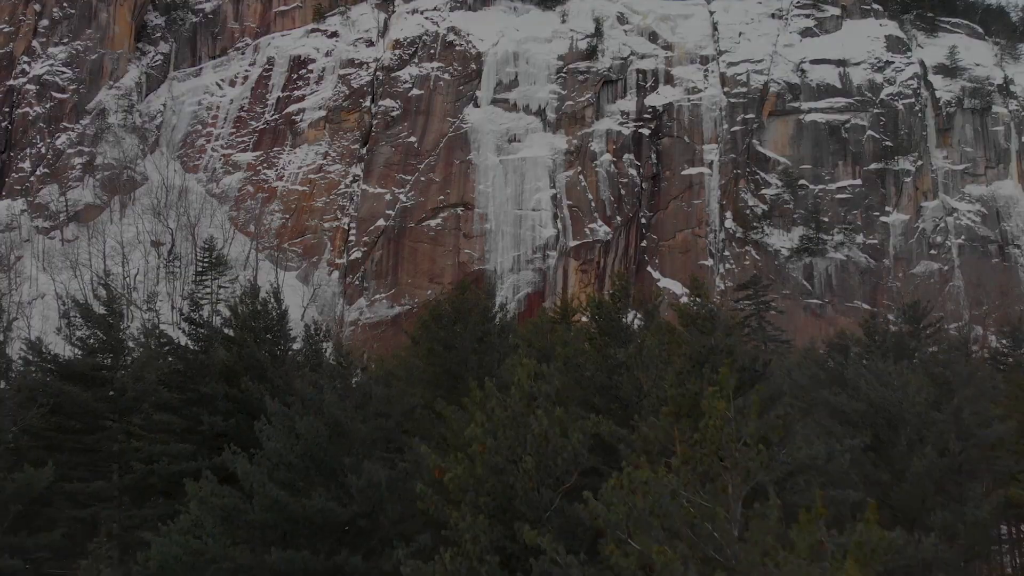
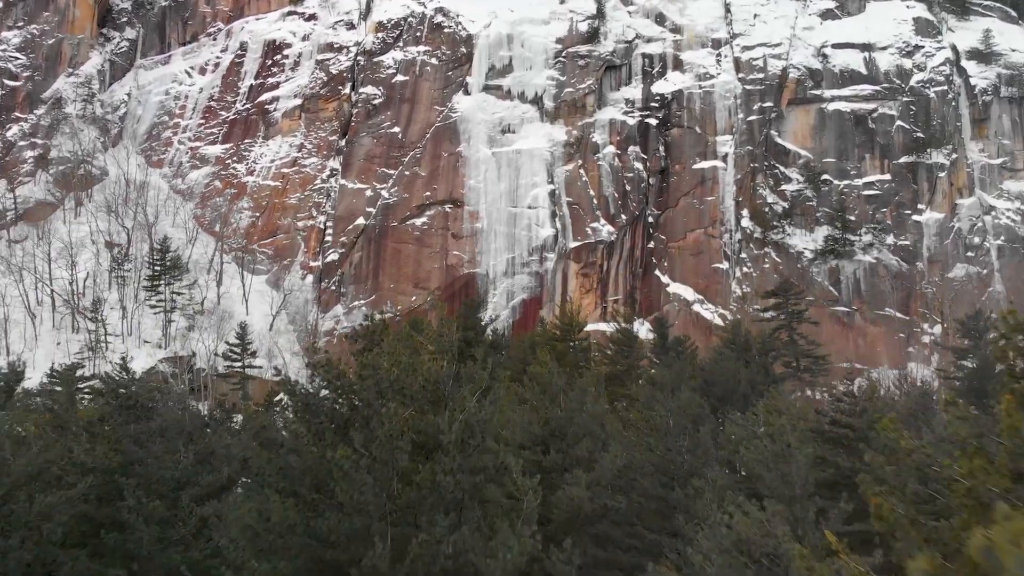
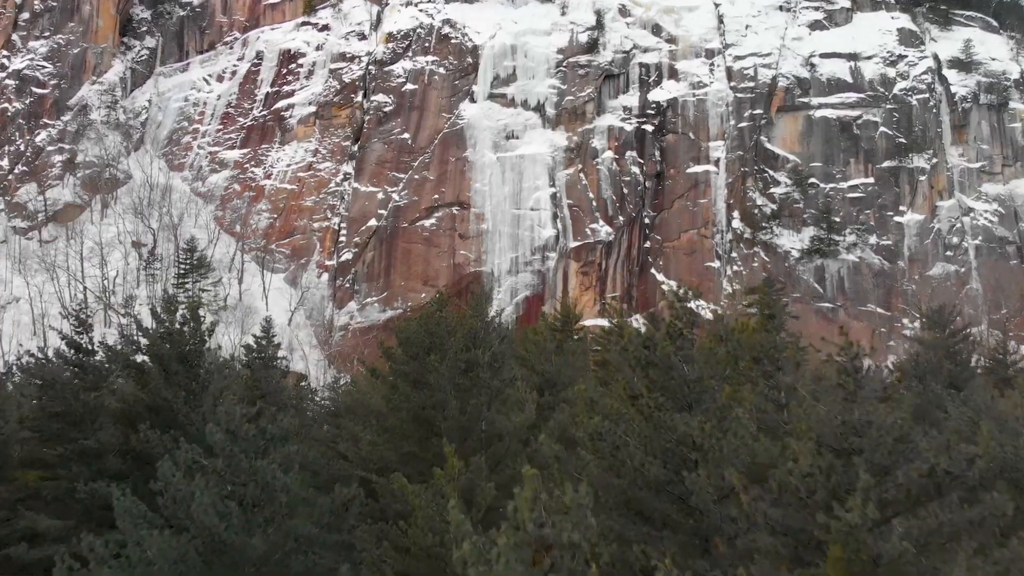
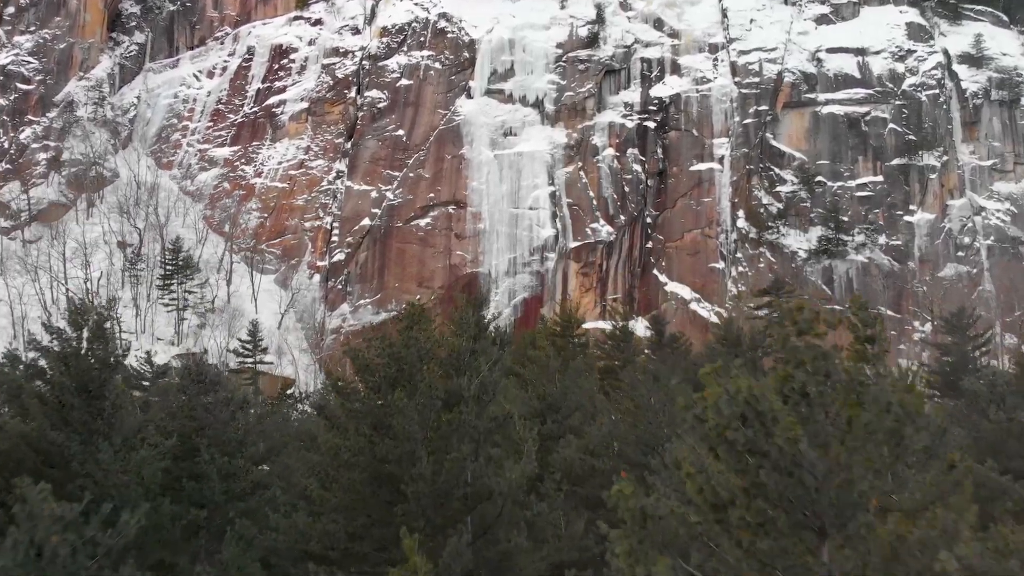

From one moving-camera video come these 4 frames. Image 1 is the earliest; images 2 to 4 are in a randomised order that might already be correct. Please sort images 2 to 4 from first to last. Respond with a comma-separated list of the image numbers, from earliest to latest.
3, 4, 2
